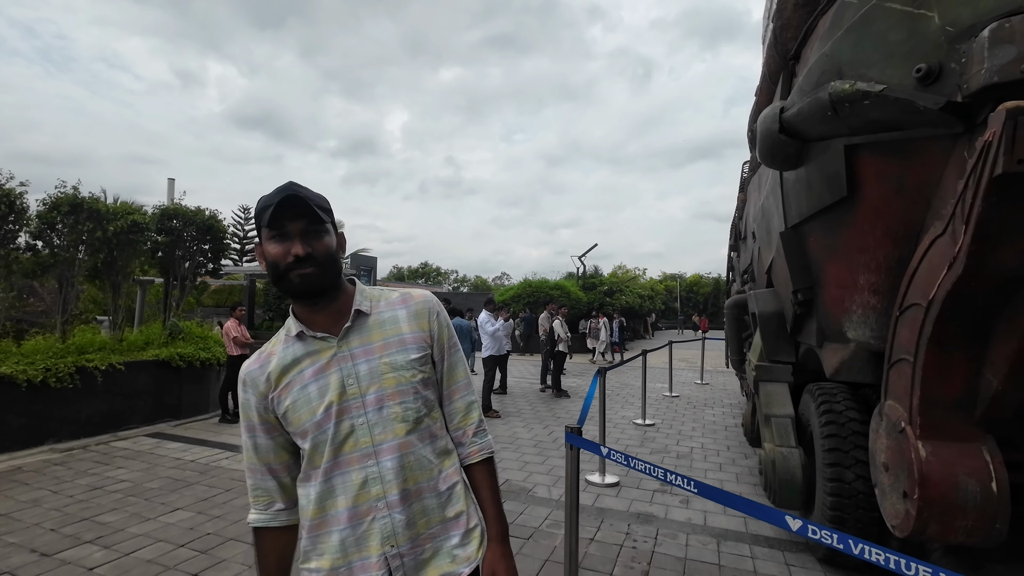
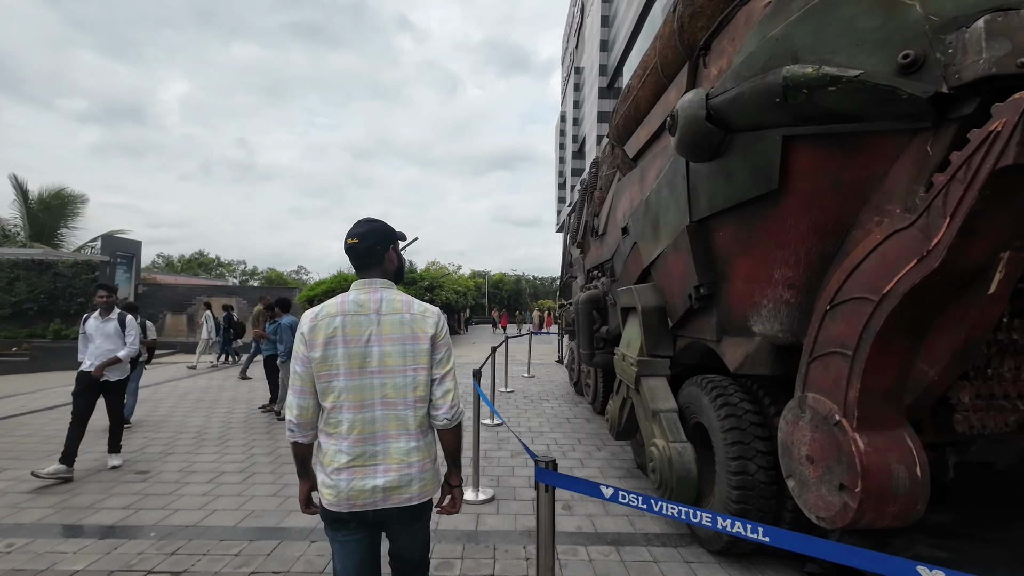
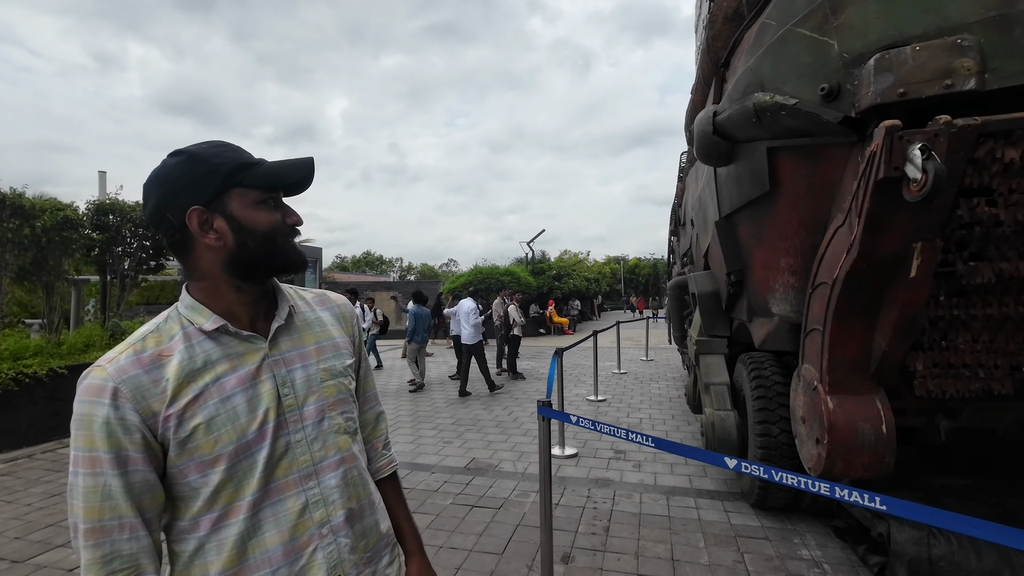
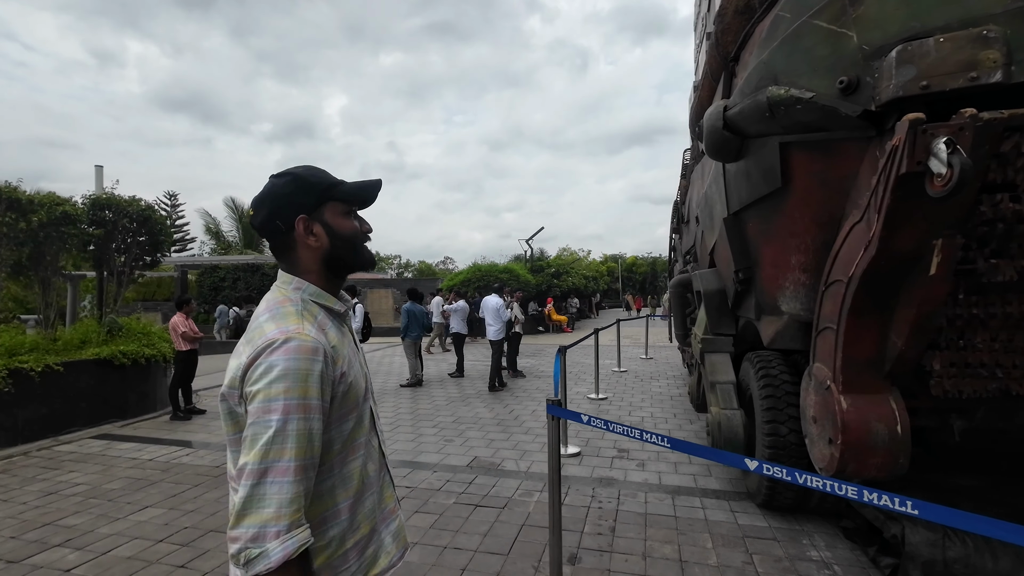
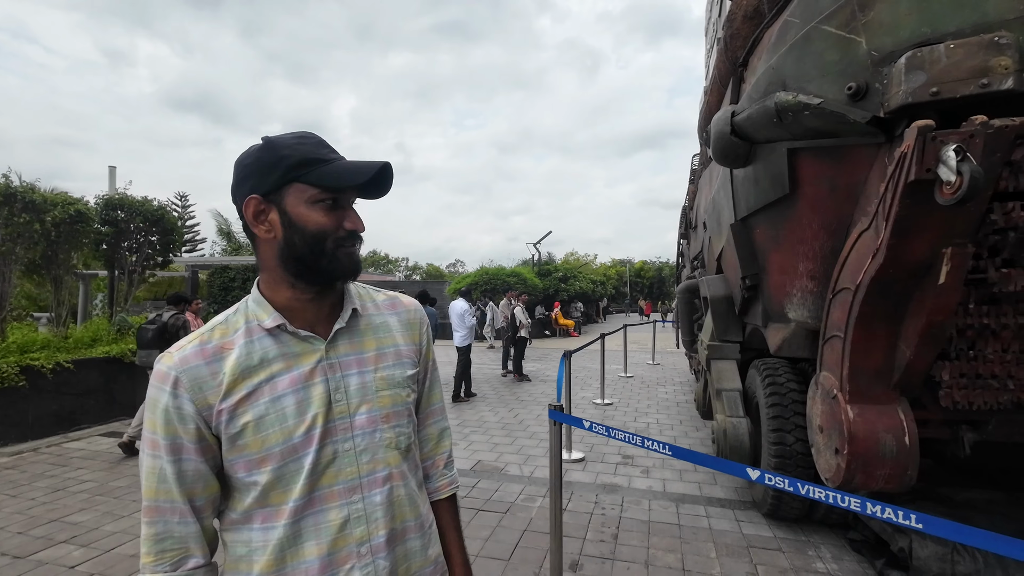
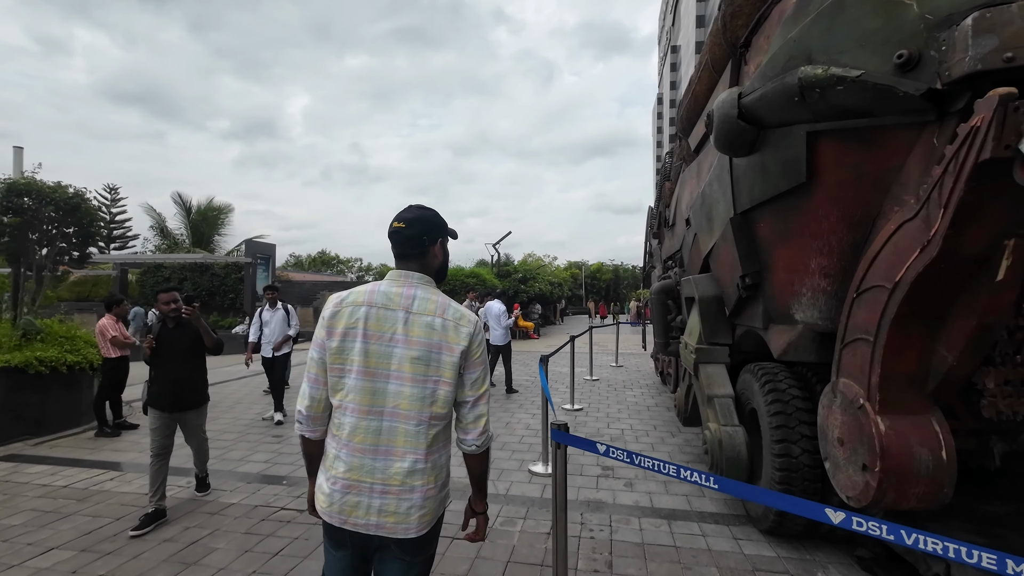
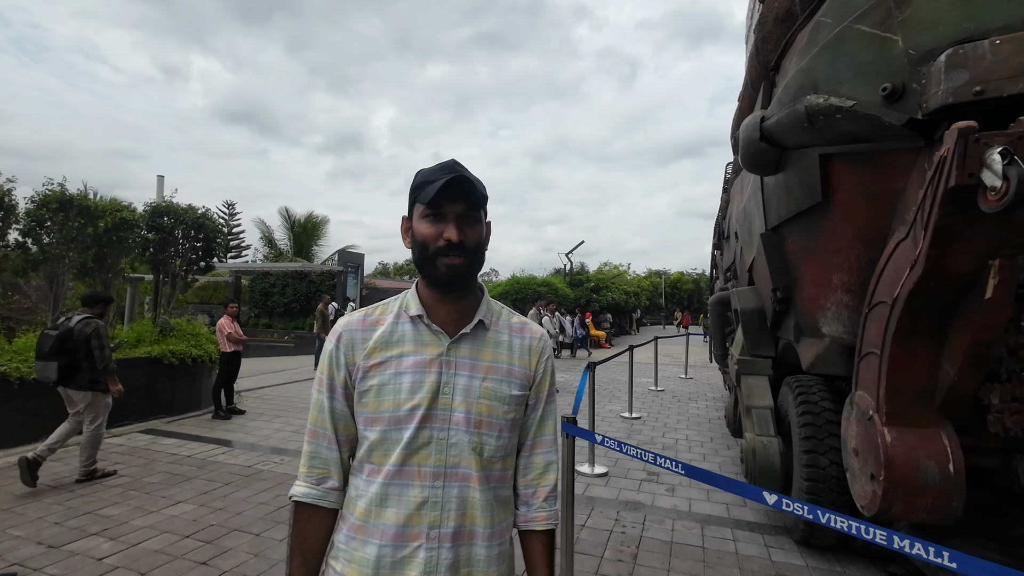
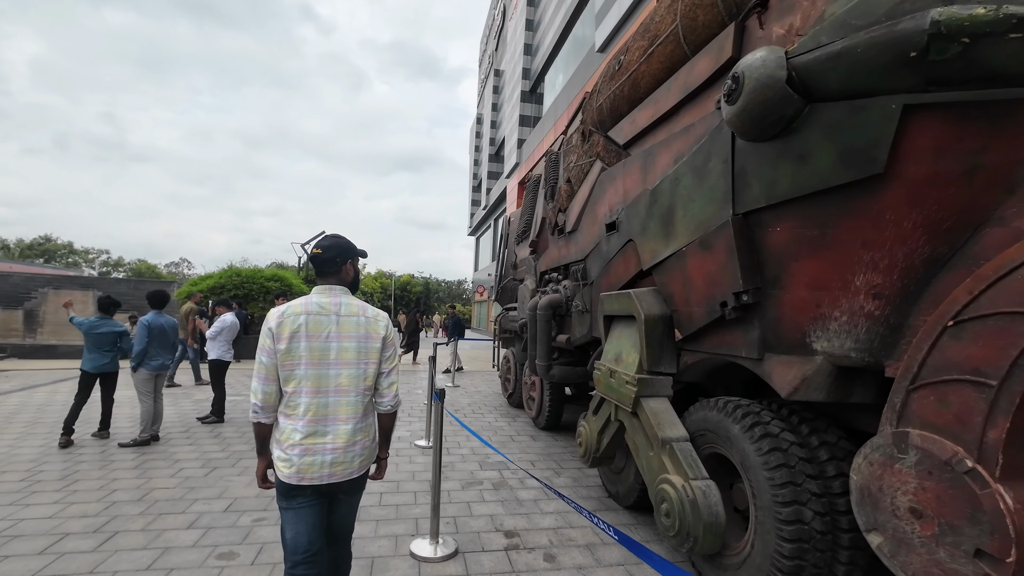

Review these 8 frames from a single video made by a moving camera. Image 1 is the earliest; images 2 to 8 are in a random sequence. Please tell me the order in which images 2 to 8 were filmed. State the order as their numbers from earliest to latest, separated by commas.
7, 5, 3, 4, 6, 2, 8
